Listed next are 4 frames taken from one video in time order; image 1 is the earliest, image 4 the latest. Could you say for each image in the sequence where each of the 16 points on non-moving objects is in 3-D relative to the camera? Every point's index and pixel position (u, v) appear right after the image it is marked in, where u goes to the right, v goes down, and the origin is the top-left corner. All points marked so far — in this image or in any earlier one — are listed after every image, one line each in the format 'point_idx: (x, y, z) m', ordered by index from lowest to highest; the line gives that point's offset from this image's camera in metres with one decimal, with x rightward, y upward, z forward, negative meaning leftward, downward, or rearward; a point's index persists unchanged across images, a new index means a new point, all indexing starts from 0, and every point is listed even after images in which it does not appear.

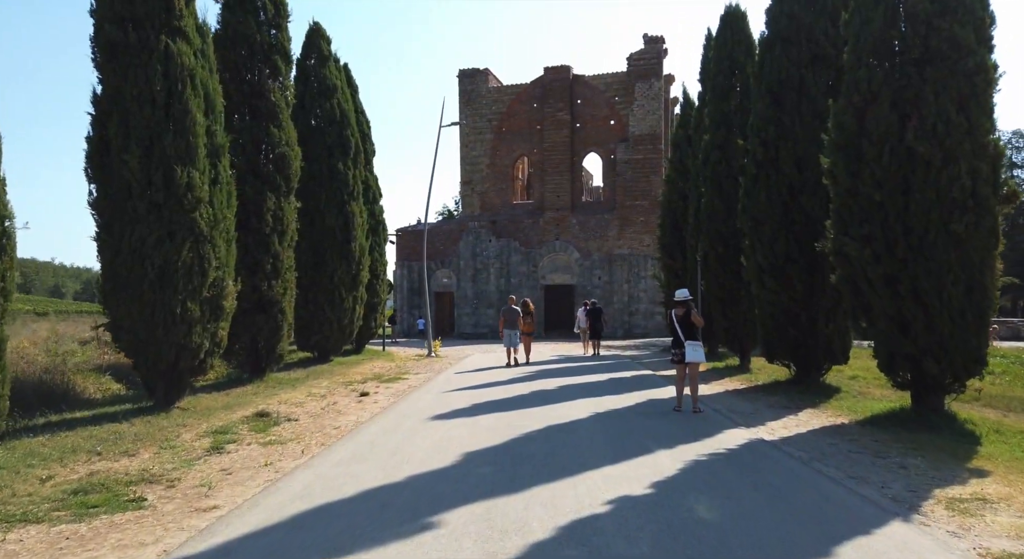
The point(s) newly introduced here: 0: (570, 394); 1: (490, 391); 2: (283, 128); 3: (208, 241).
0: (+1.1, -2.1, +13.4) m
1: (-0.4, -2.1, +13.8) m
2: (-4.9, +3.2, +15.7) m
3: (-4.8, +0.6, +11.5) m
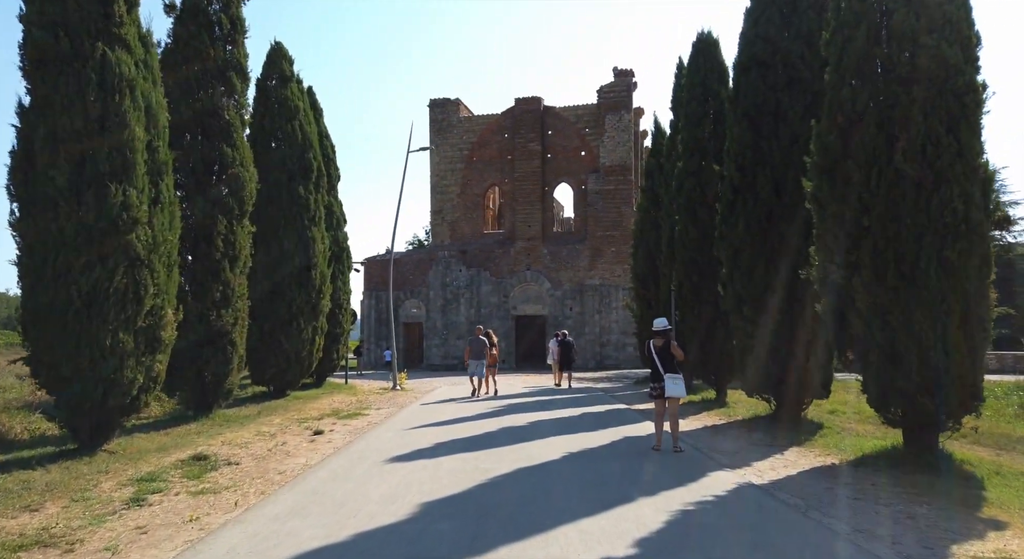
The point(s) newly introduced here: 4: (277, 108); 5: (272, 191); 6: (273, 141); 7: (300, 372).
0: (+0.5, -2.6, +12.5) m
1: (-1.0, -2.6, +12.8) m
2: (-5.5, +2.6, +14.8) m
3: (-5.3, +0.2, +10.6) m
4: (-6.2, +4.5, +19.3) m
5: (-6.3, +2.3, +19.1) m
6: (-6.2, +3.6, +19.3) m
7: (-5.6, -2.4, +19.3) m
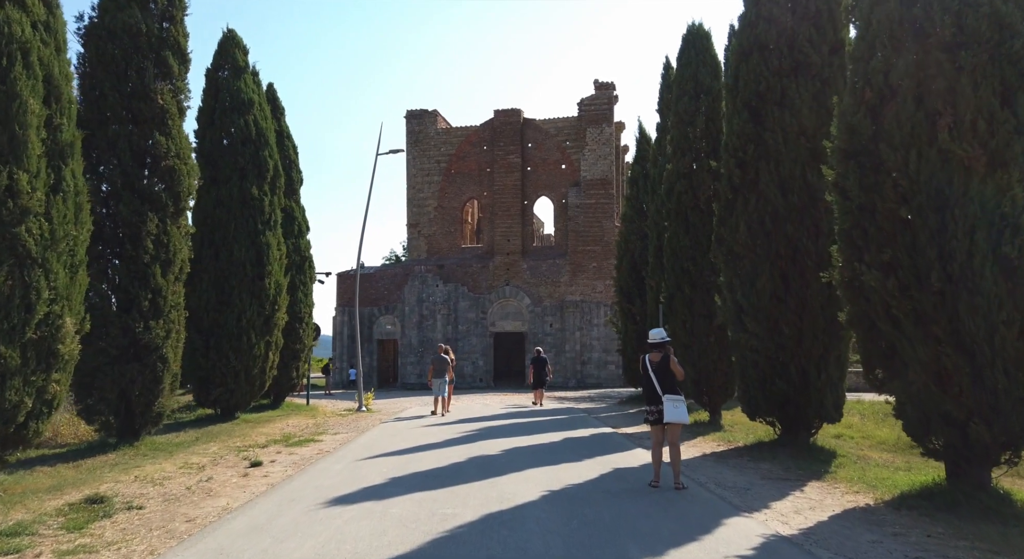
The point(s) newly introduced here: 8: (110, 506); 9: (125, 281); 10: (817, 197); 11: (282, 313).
0: (+0.1, -2.6, +10.8) m
1: (-1.4, -2.7, +11.1) m
2: (-6.0, +2.5, +13.1) m
3: (-5.6, +0.2, +8.7) m
4: (-6.8, +4.3, +17.6) m
5: (-6.9, +2.1, +17.3) m
6: (-6.8, +3.4, +17.5) m
7: (-6.2, -2.7, +17.4) m
8: (-4.3, -2.4, +7.9) m
9: (-6.5, 0.0, +12.3) m
10: (+4.9, +1.3, +11.7) m
11: (-5.7, -0.8, +18.2) m
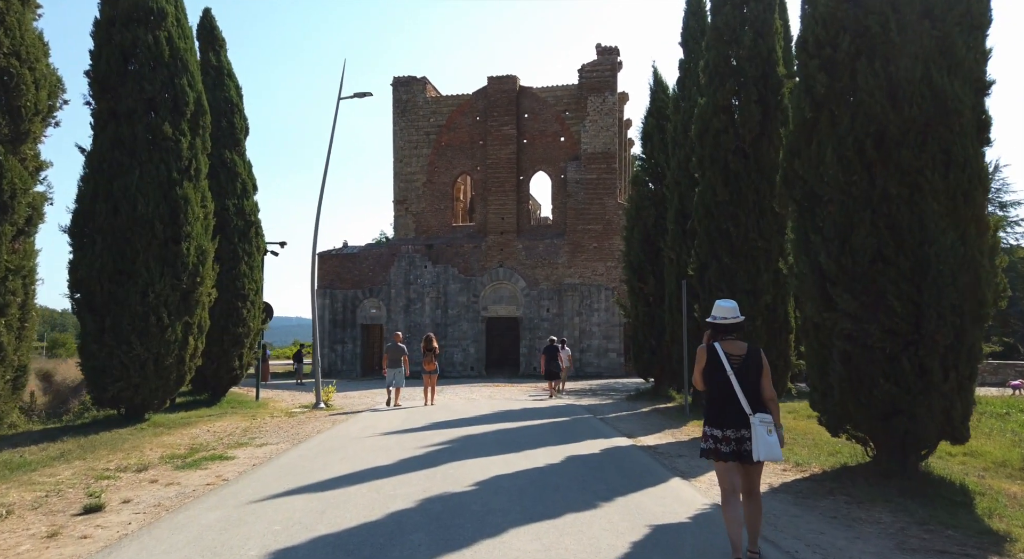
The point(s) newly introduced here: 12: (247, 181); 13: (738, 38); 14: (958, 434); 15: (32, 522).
0: (-0.2, -2.1, +6.9) m
1: (-1.6, -2.2, +7.2) m
2: (-6.2, +3.1, +9.1) m
3: (-5.8, +0.7, +4.8) m
4: (-7.0, +4.9, +13.6) m
5: (-7.1, +2.7, +13.4) m
6: (-7.1, +4.0, +13.5) m
7: (-6.5, -2.0, +13.6) m
8: (-4.5, -1.9, +4.1) m
9: (-6.7, +0.5, +8.4) m
10: (+4.7, +1.8, +7.9) m
11: (-5.9, -0.2, +14.3) m
12: (-6.5, +2.4, +17.8) m
13: (+3.9, +4.3, +12.8) m
14: (+4.9, -1.7, +8.0) m
15: (-4.3, -2.2, +6.7) m
